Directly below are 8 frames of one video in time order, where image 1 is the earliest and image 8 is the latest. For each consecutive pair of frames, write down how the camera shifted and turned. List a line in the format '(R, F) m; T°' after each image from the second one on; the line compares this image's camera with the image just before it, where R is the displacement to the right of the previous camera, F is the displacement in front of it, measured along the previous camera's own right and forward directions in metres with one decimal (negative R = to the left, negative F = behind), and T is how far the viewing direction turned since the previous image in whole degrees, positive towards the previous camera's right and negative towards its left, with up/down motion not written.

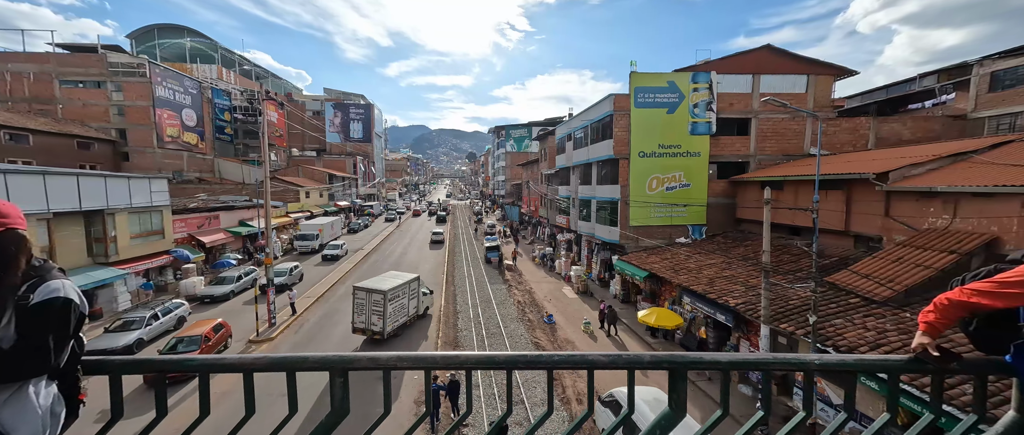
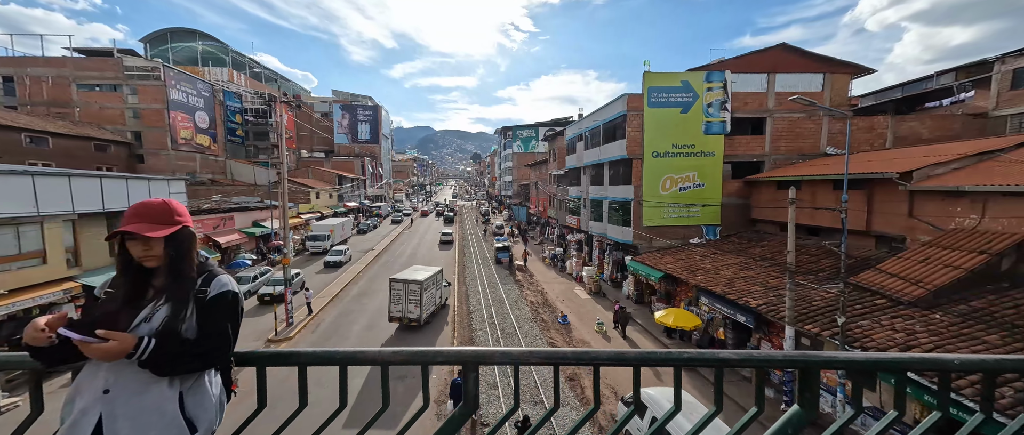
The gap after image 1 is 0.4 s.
(-0.4, 0.0) m; -1°
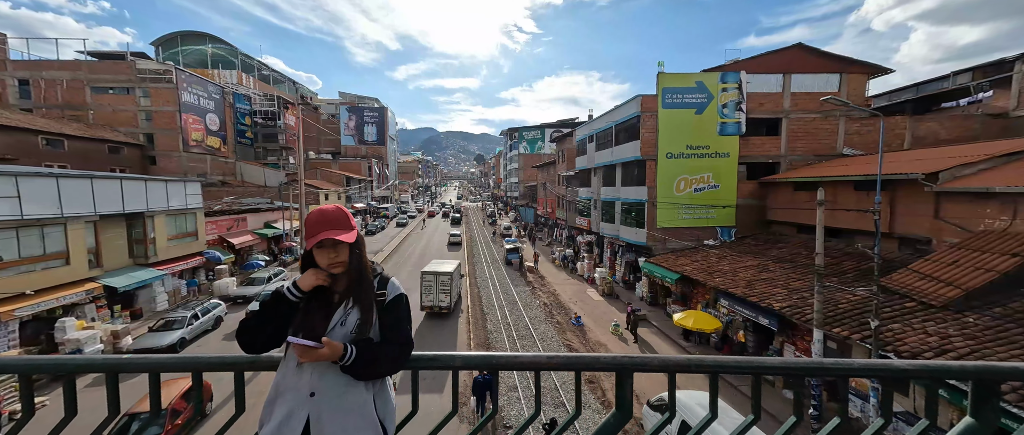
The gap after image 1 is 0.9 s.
(-0.5, 0.0) m; -1°
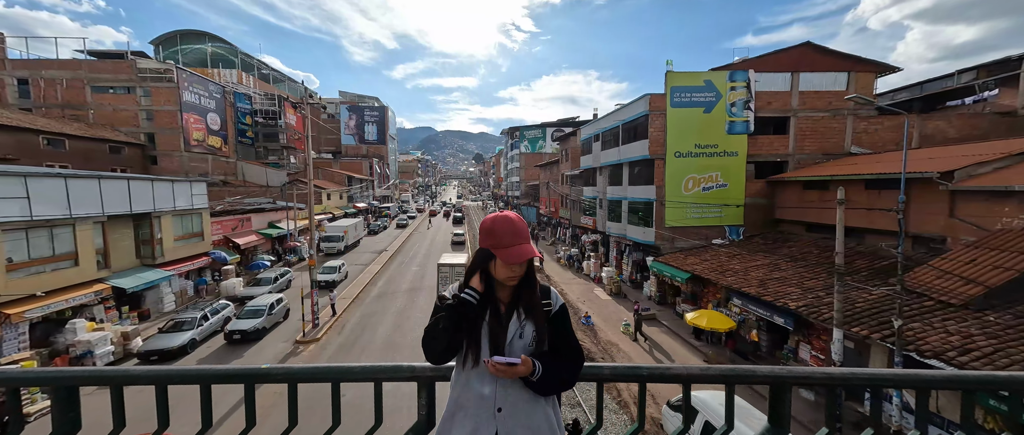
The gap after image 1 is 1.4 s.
(-0.5, +0.1) m; 0°
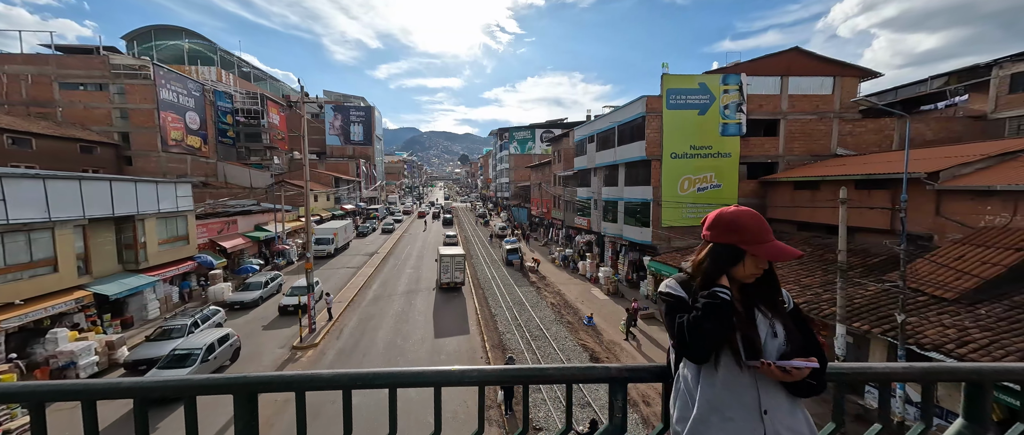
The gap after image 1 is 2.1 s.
(-0.7, +0.1) m; +2°
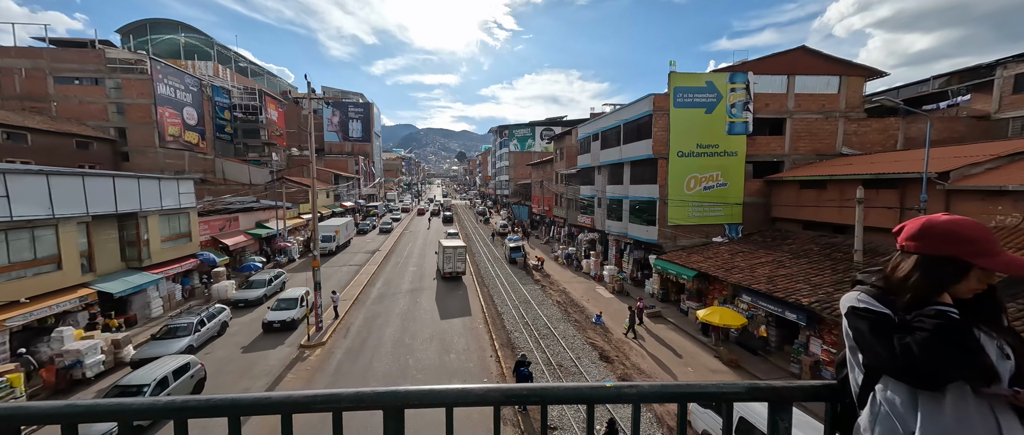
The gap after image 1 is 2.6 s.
(-0.5, +0.1) m; +1°
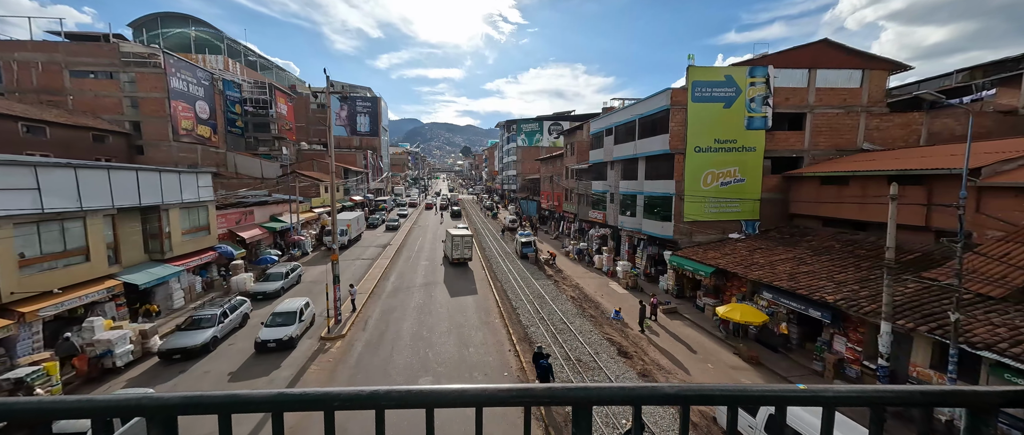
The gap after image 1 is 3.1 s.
(-0.5, 0.0) m; -1°
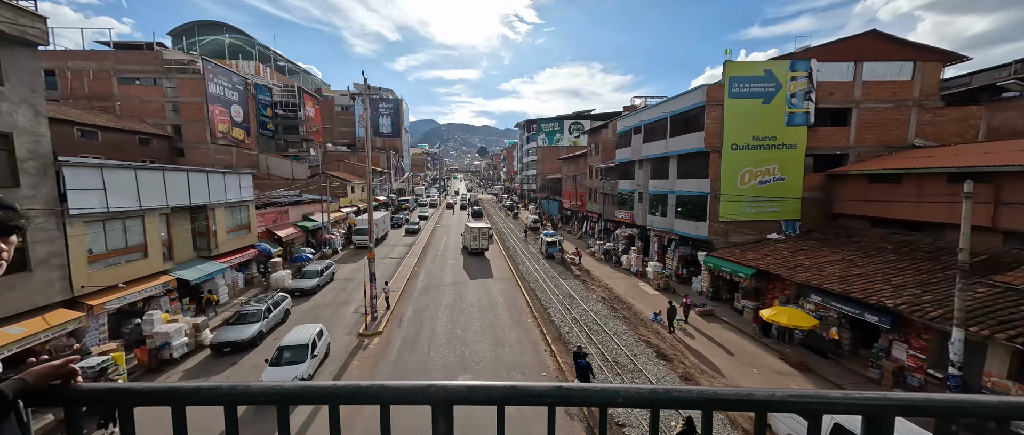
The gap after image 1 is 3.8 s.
(-0.7, 0.0) m; -3°
